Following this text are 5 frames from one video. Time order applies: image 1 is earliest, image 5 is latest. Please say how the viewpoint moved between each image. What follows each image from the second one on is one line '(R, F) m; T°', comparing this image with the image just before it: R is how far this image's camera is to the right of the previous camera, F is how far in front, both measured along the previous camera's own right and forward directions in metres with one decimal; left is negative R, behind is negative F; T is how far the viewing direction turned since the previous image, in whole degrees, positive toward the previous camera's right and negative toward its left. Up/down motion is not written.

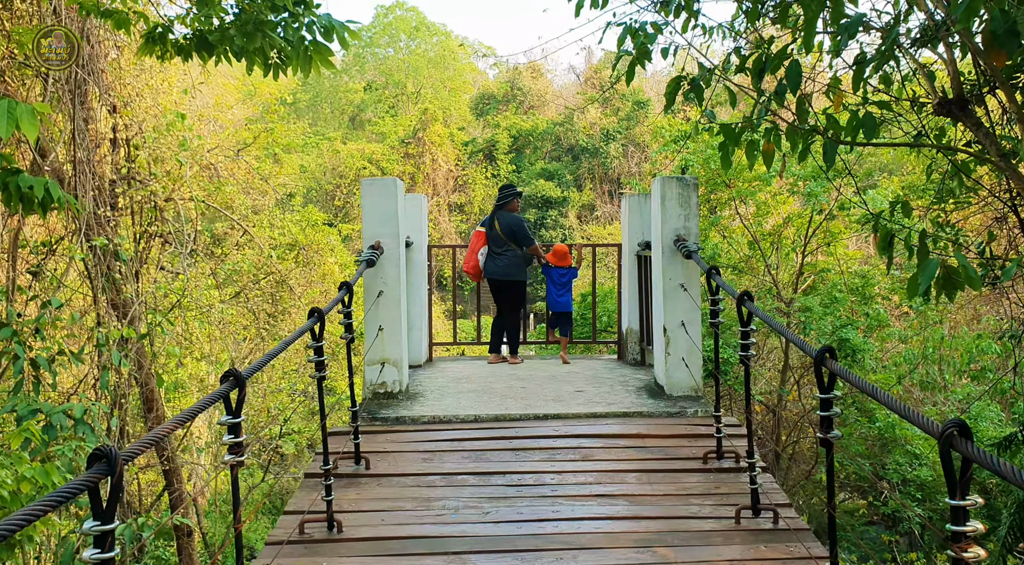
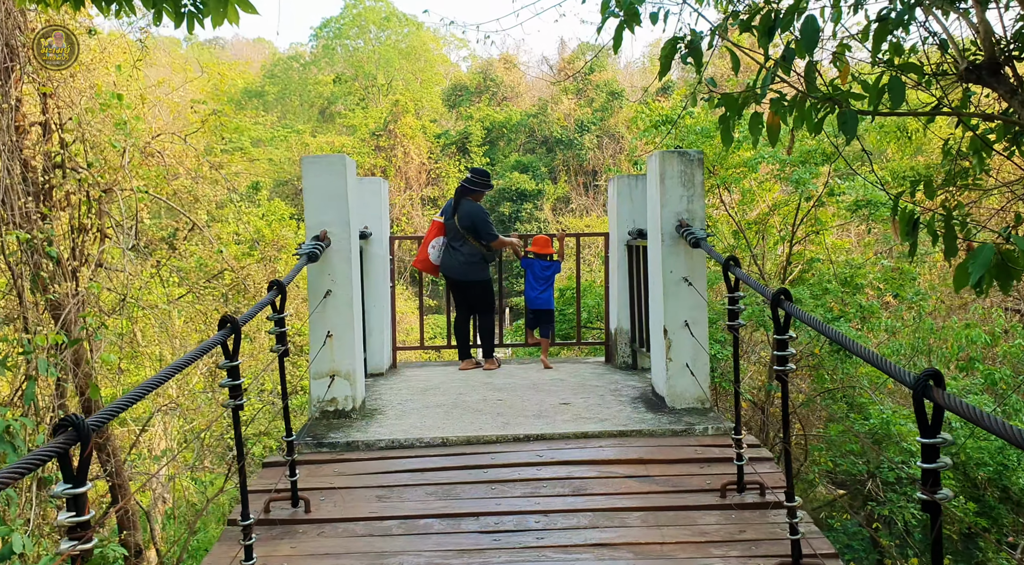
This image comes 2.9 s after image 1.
(0.0, +0.9) m; +1°
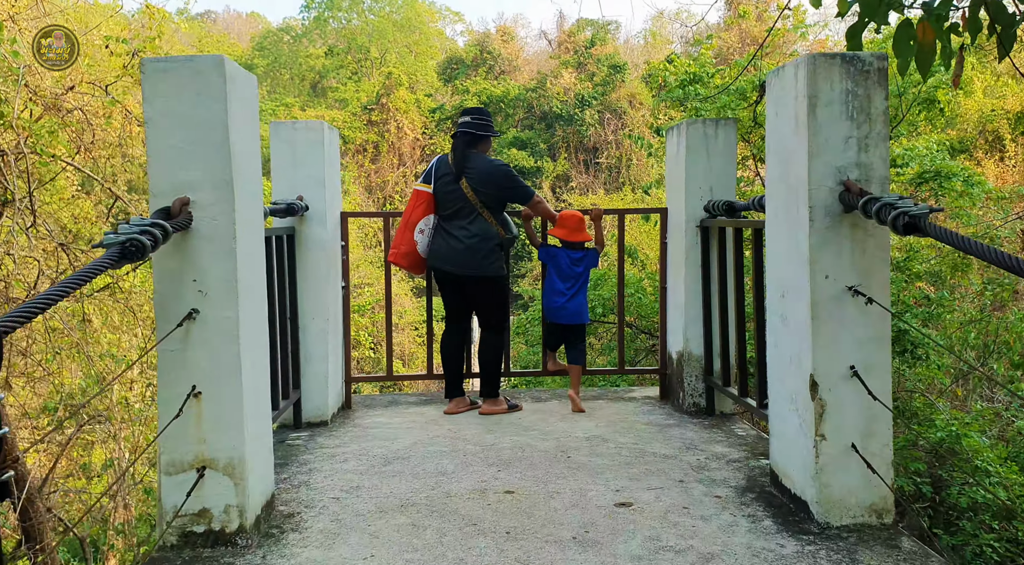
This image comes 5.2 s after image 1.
(-0.1, +2.1) m; 0°
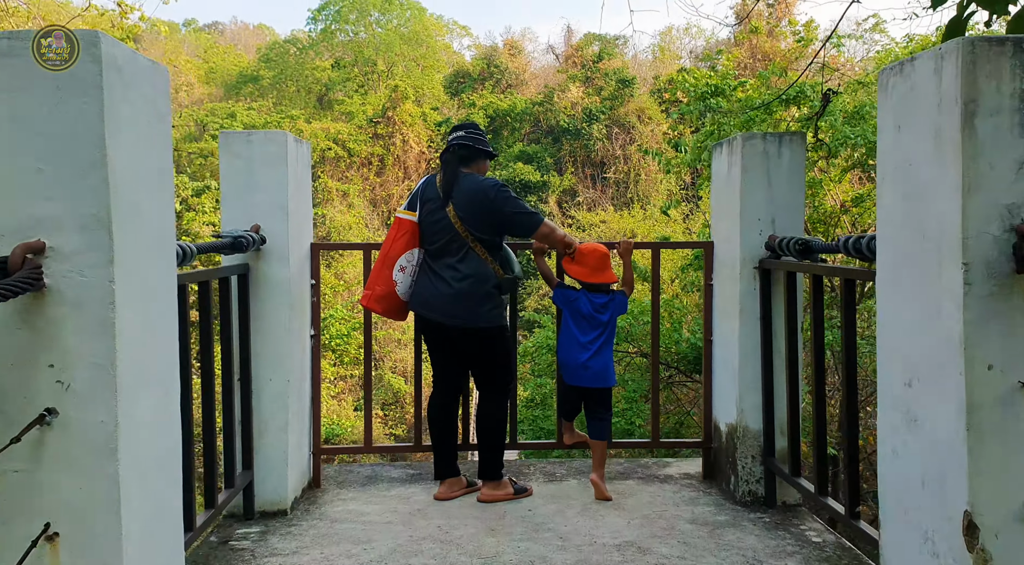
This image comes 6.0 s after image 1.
(0.0, +0.8) m; 0°
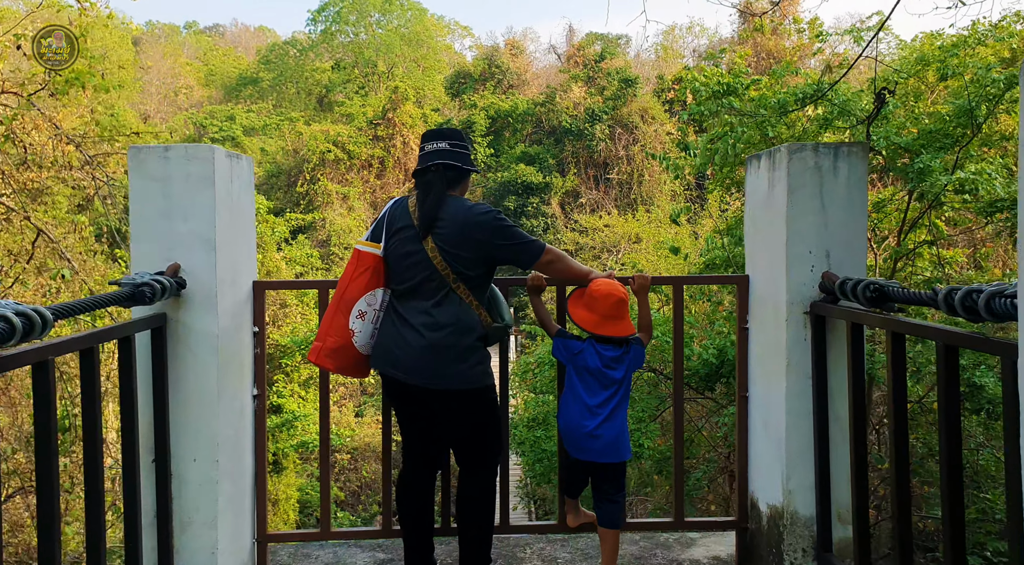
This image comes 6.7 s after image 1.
(0.0, +0.7) m; 0°
